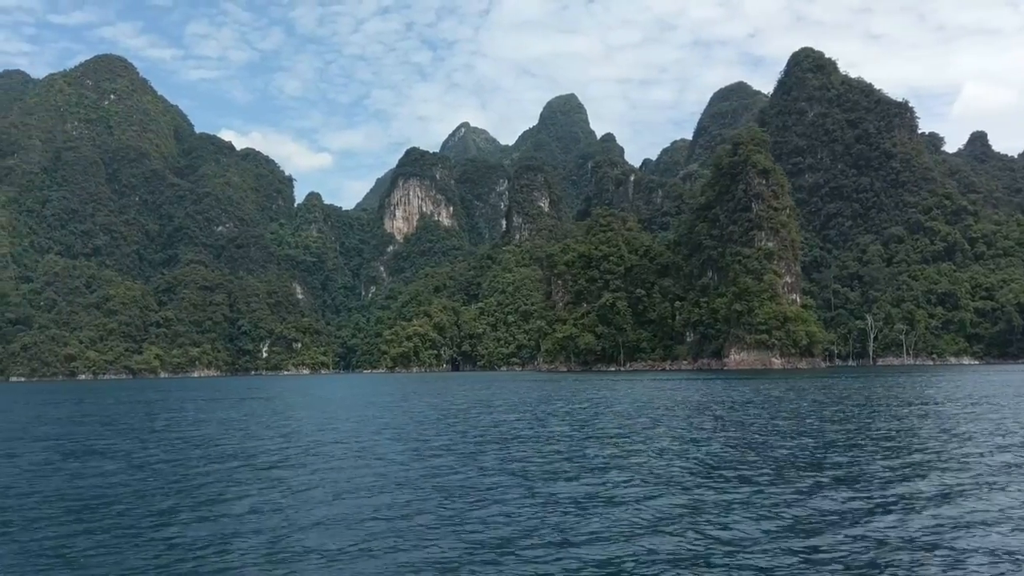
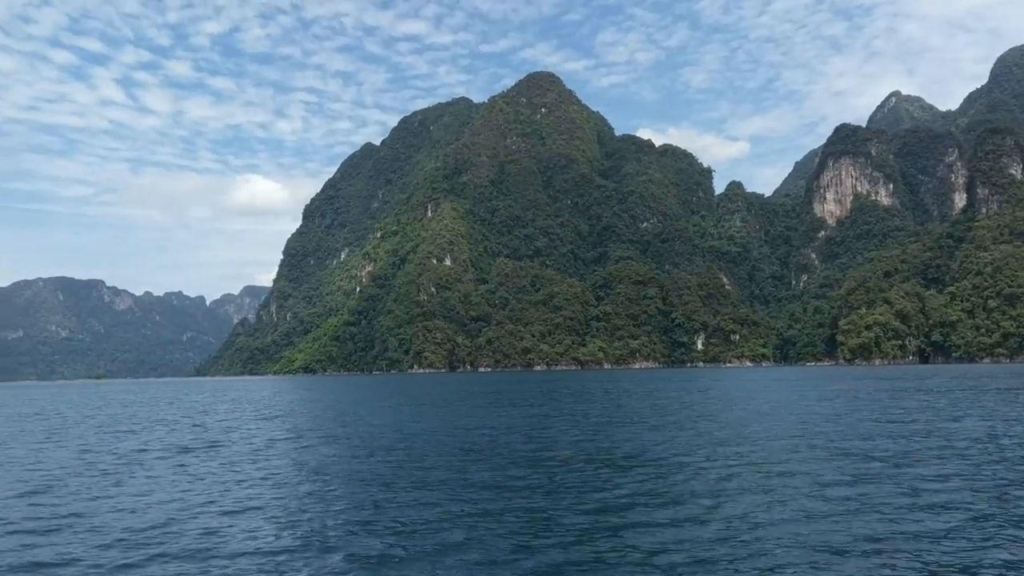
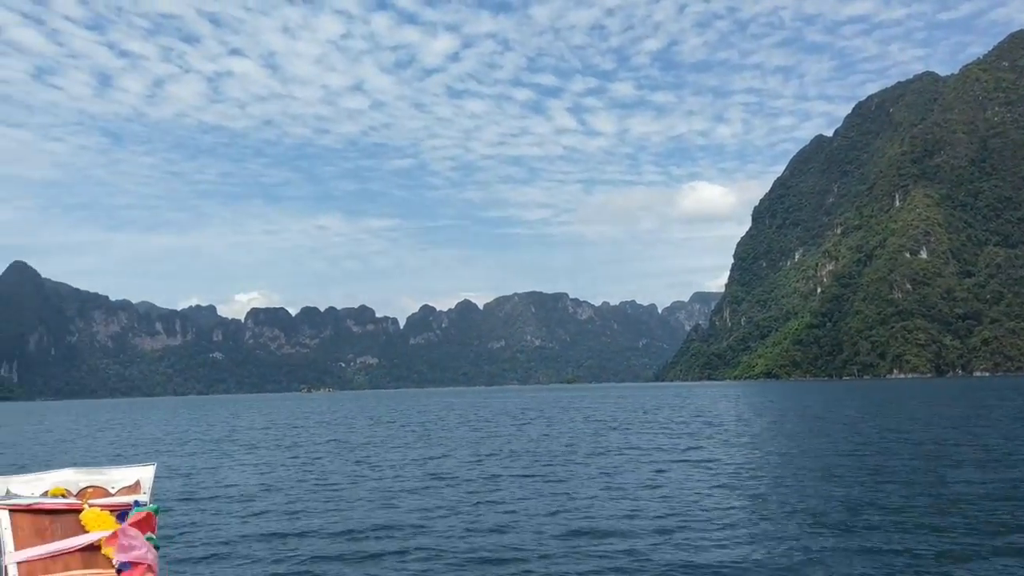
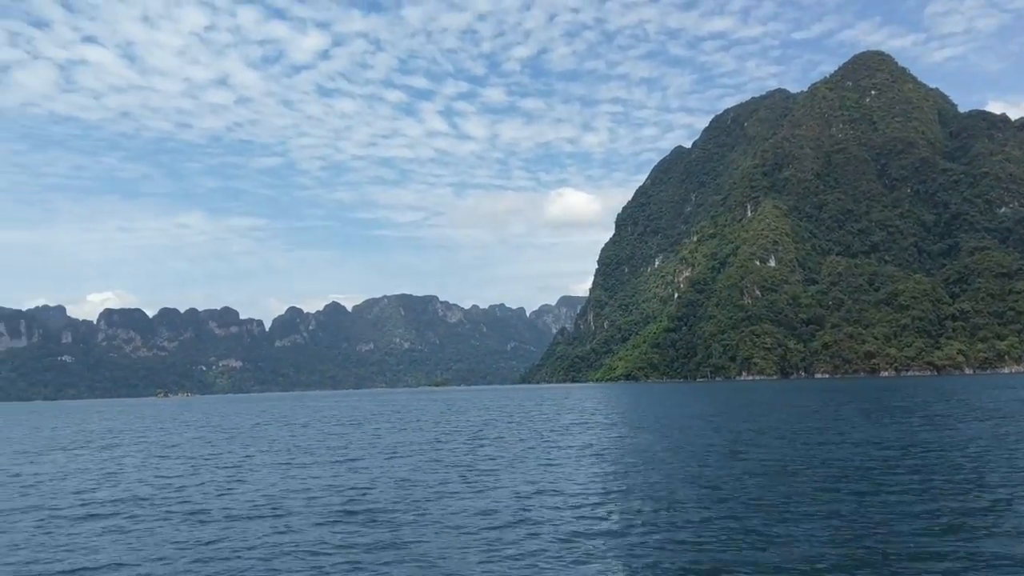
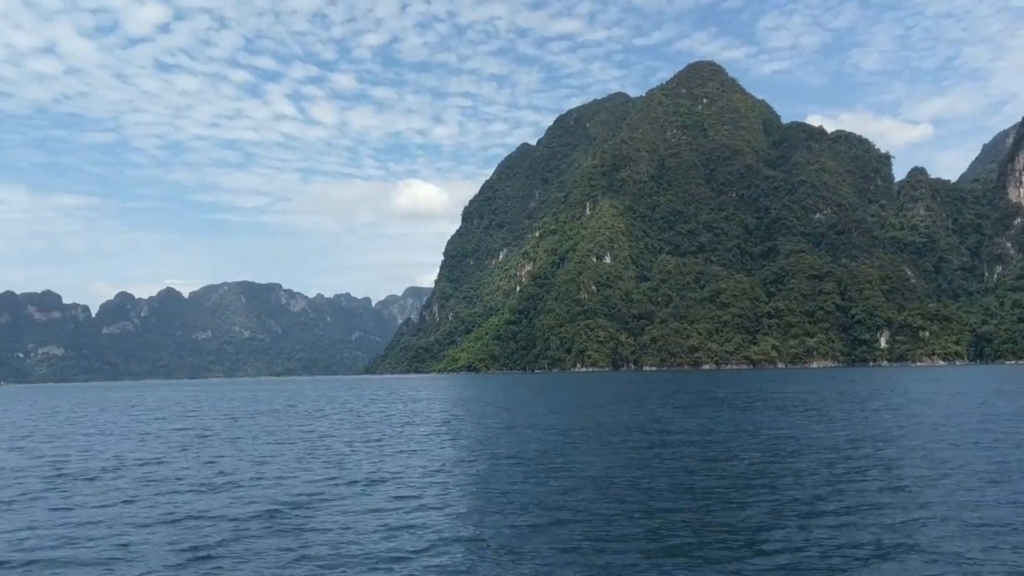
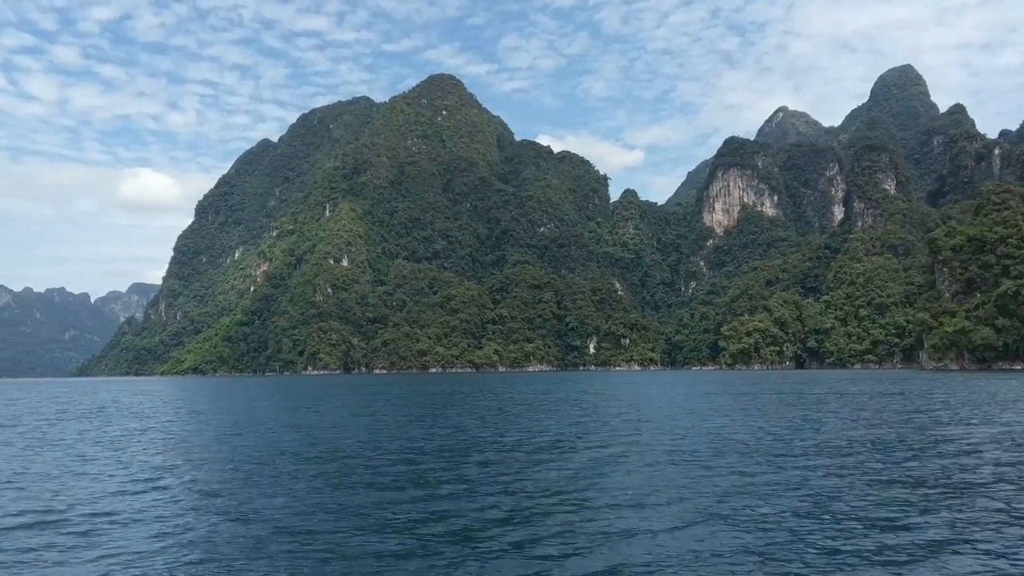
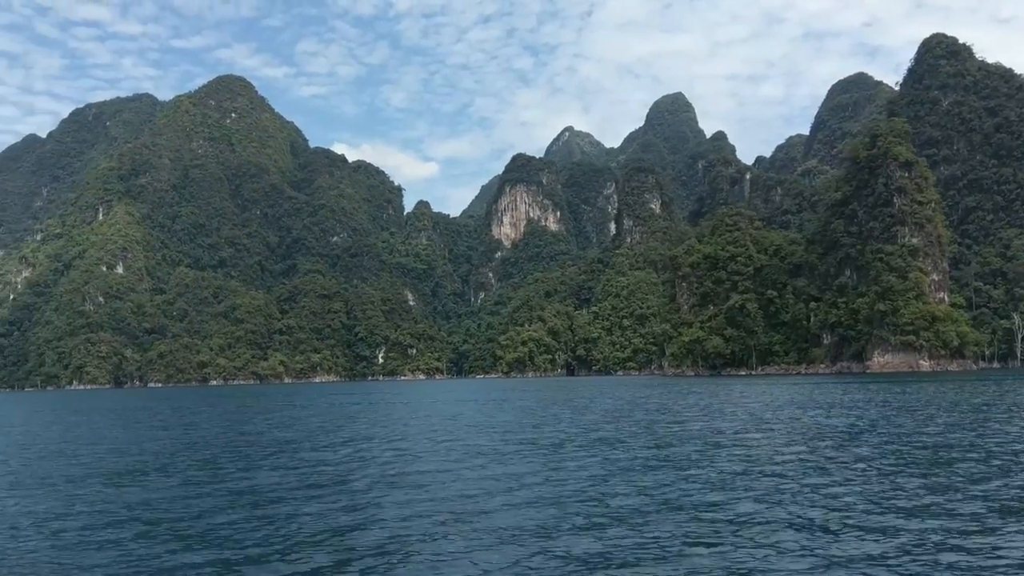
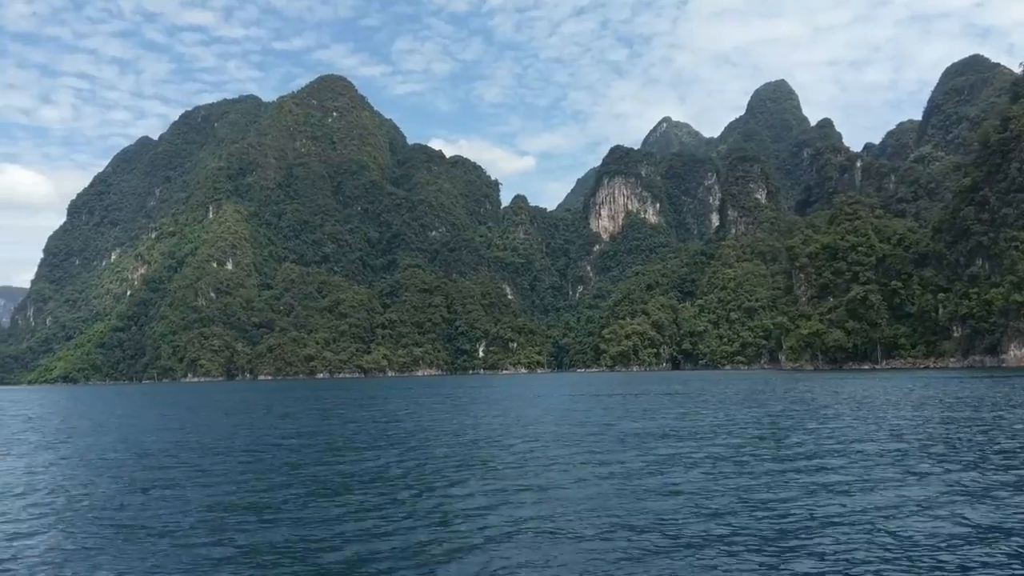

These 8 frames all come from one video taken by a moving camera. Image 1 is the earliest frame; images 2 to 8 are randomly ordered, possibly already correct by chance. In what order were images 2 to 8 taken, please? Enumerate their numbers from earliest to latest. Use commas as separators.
7, 8, 6, 2, 5, 4, 3
